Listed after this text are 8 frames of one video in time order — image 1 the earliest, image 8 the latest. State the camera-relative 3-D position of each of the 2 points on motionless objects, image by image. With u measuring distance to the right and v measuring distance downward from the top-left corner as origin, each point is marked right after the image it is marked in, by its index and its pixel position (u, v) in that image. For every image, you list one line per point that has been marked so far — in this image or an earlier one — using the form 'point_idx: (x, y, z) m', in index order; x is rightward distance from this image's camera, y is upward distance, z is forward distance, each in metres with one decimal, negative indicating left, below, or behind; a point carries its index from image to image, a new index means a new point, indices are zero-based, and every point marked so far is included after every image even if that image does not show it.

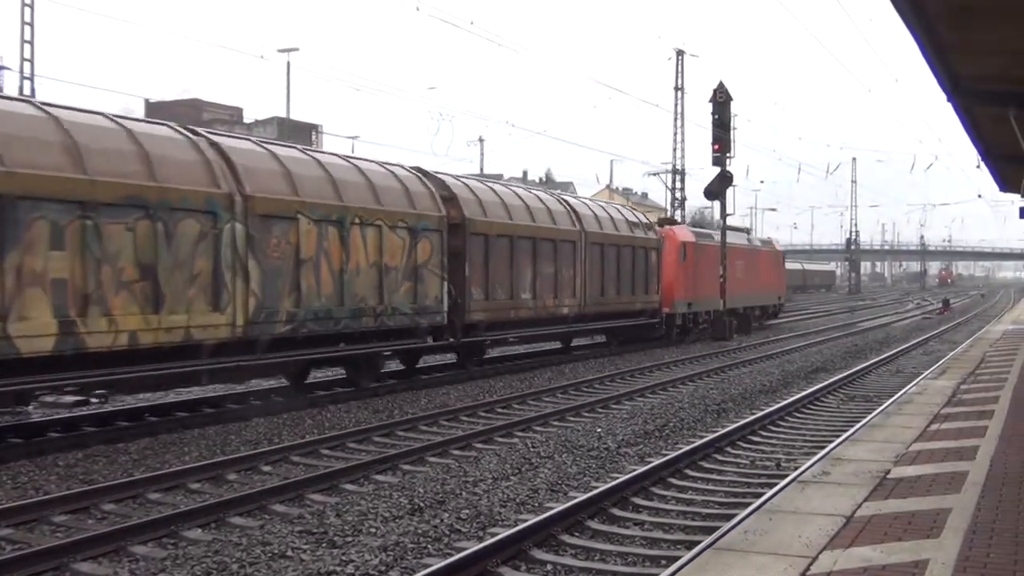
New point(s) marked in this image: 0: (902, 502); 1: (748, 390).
0: (+3.2, -1.8, +7.6) m
1: (+4.1, -1.7, +15.8) m
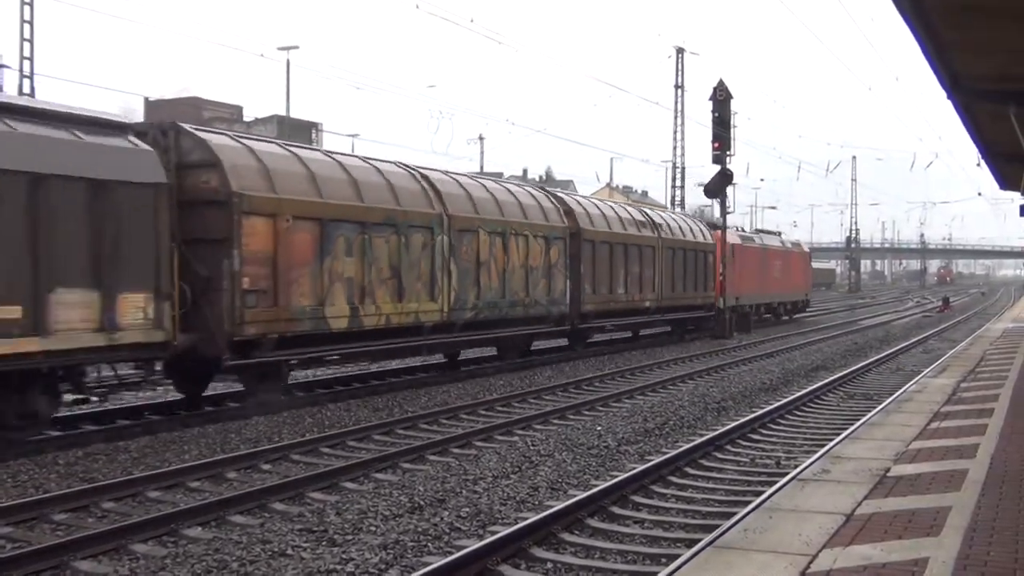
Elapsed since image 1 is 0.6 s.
0: (+4.4, -1.7, +9.7) m
1: (+5.3, -1.7, +18.0) m
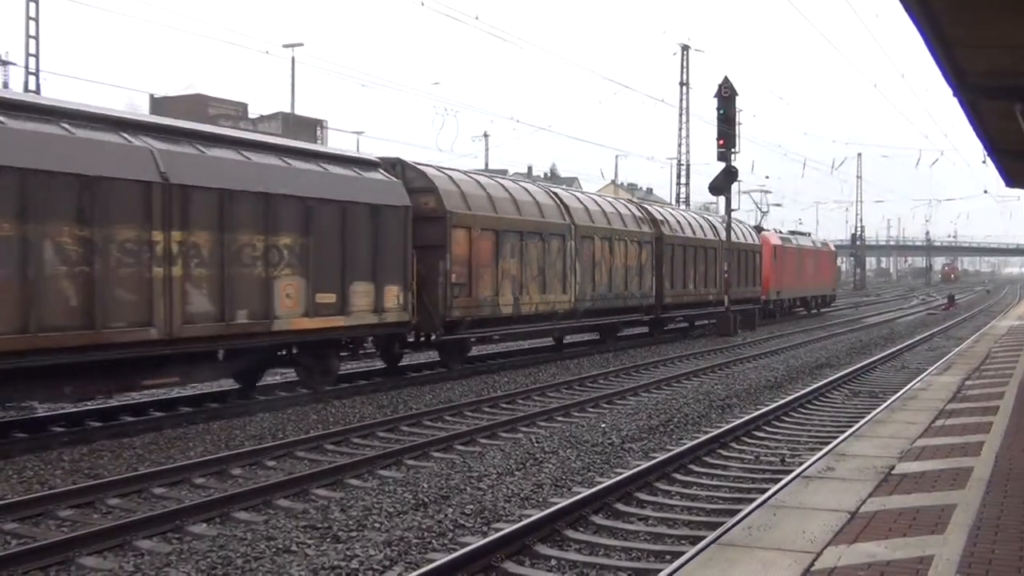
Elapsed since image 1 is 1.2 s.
0: (+3.2, -1.7, +7.6) m
1: (+4.2, -1.7, +15.8) m
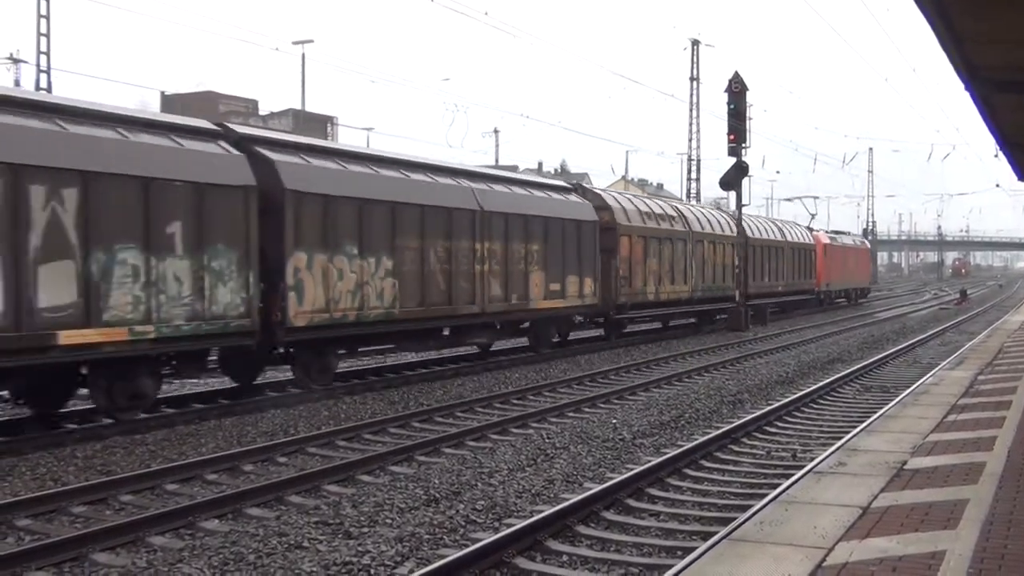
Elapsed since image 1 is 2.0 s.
0: (+3.3, -1.7, +7.5) m
1: (+4.3, -1.6, +15.8) m
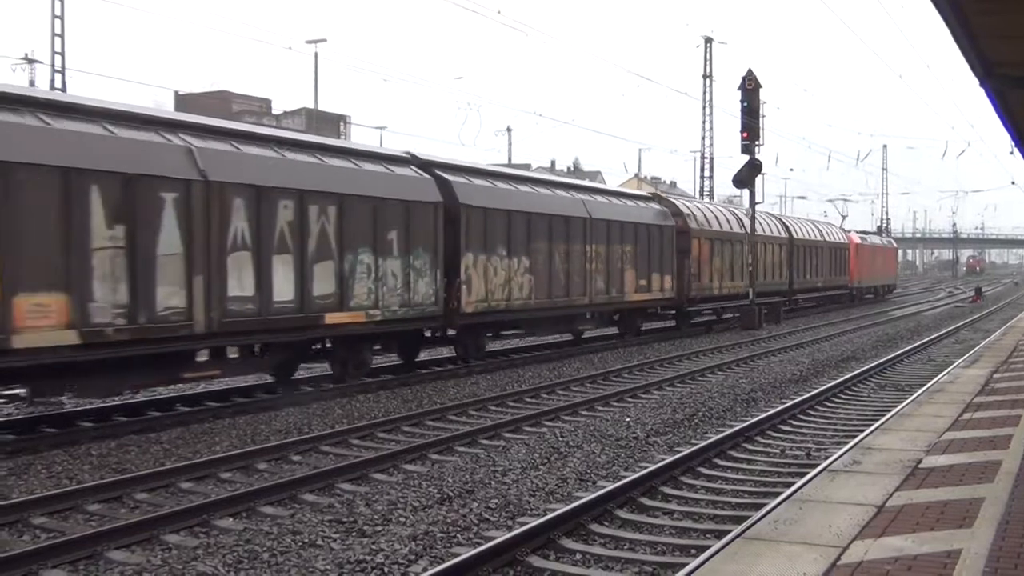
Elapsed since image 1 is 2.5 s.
0: (+3.4, -1.6, +7.5) m
1: (+4.6, -1.5, +15.7) m
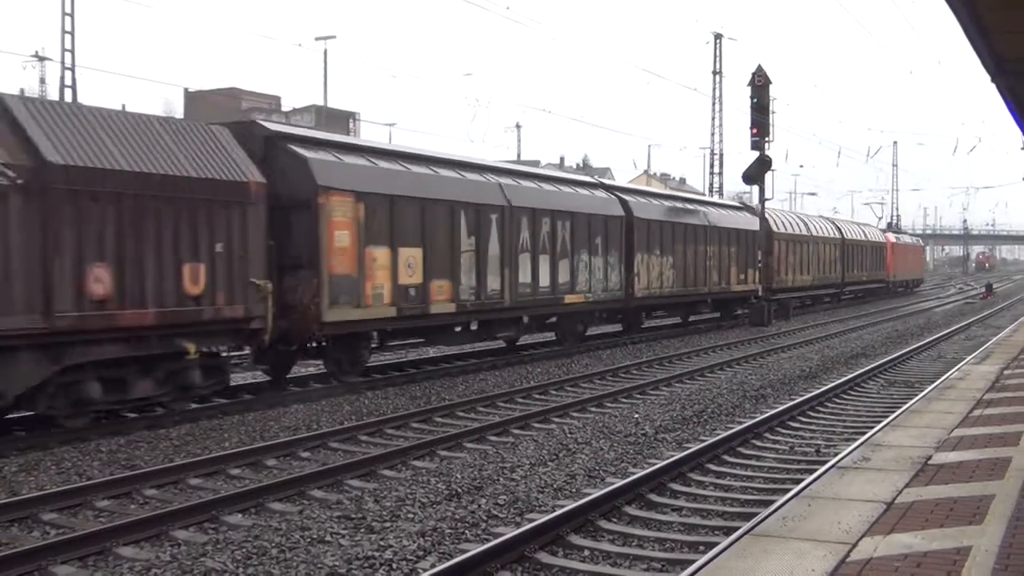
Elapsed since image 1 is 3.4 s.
0: (+3.5, -1.6, +7.5) m
1: (+4.7, -1.5, +15.7) m
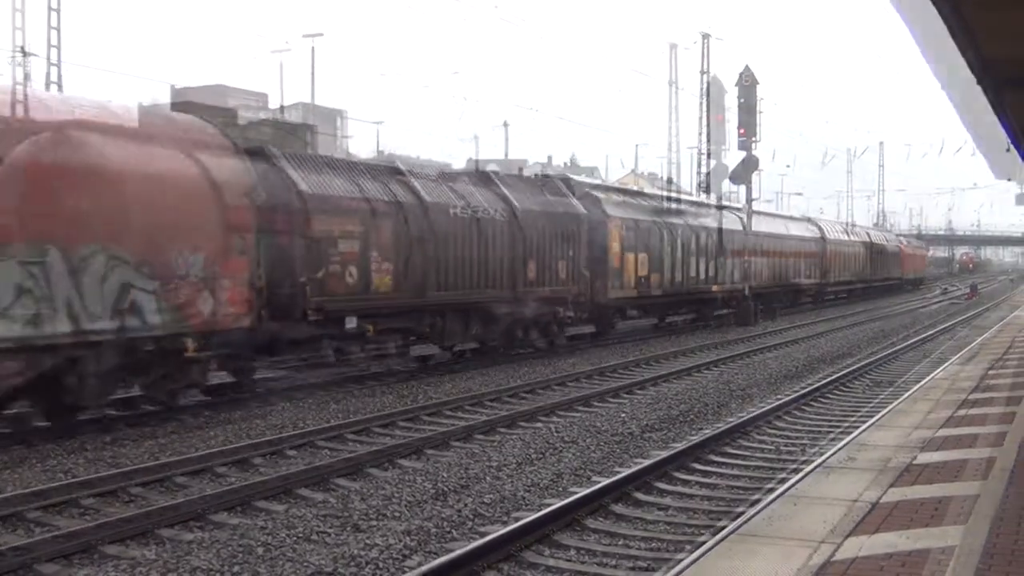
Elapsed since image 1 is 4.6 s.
0: (+3.4, -1.6, +7.5) m
1: (+4.5, -1.5, +15.7) m
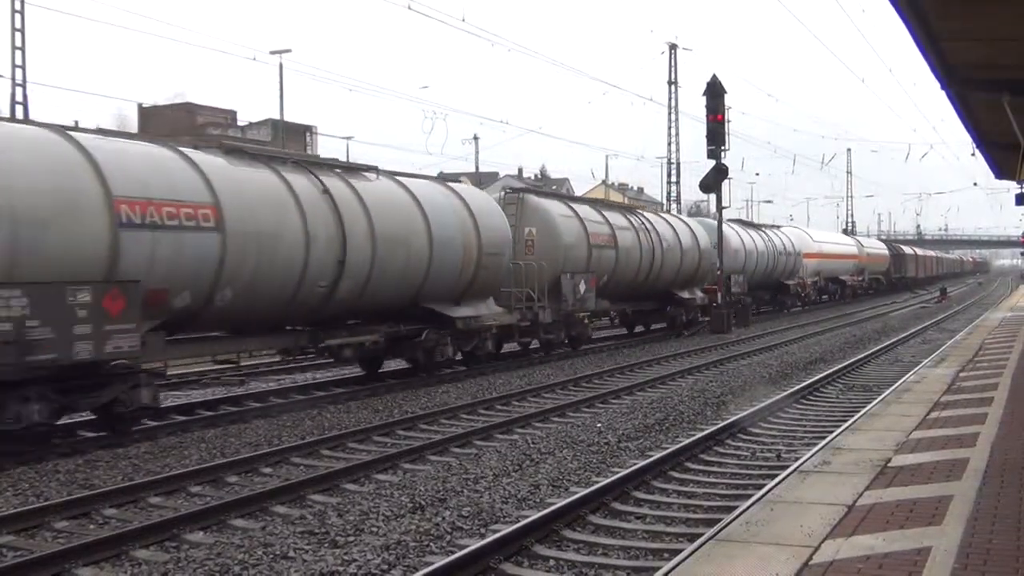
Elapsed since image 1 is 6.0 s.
0: (+3.2, -1.7, +7.6) m
1: (+4.1, -1.6, +15.8) m
